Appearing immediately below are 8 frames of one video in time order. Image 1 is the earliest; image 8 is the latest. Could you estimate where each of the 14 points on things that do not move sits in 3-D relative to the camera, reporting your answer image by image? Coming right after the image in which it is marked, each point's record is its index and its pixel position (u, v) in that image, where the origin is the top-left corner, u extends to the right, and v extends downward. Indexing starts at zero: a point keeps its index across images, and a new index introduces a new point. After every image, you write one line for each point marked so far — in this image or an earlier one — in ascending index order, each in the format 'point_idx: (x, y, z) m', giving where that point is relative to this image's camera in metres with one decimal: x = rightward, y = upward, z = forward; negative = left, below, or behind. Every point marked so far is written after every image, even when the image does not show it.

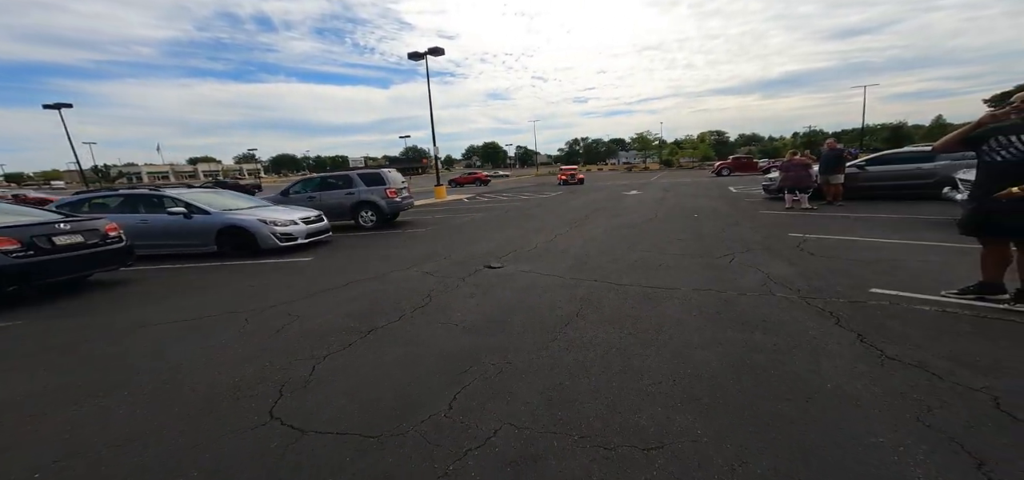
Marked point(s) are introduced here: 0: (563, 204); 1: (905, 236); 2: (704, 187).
0: (+2.3, +1.6, +16.7) m
1: (+6.2, +0.1, +6.1) m
2: (+9.6, +2.7, +19.3) m
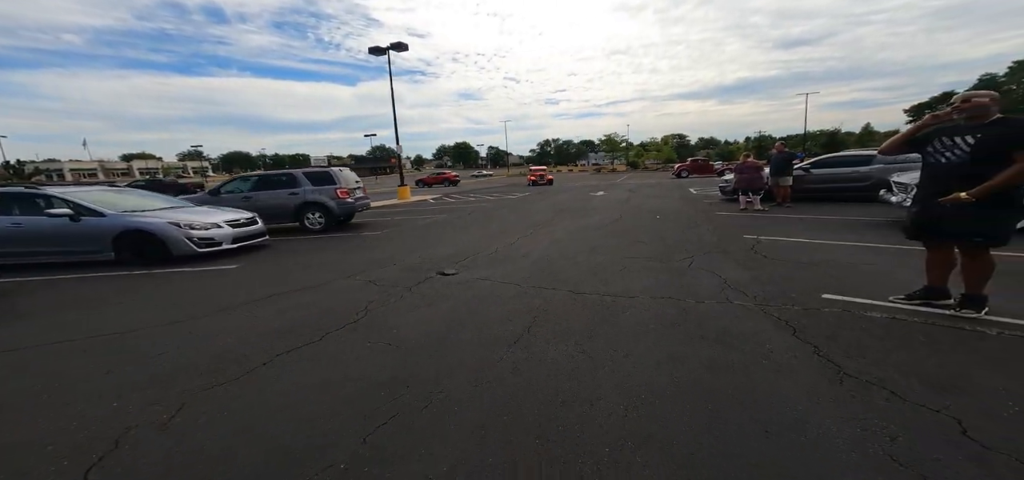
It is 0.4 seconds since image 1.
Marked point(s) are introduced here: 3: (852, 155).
0: (+0.8, +1.5, +16.5) m
1: (+5.6, +0.1, +6.2) m
2: (+8.0, +2.7, +19.7) m
3: (+8.6, +2.2, +9.9) m
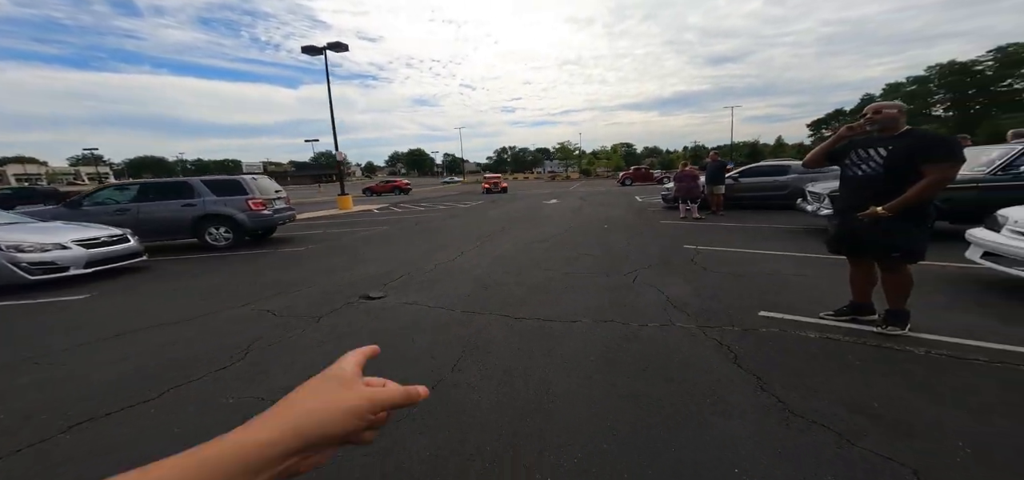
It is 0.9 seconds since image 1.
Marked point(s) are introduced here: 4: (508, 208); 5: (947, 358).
0: (-1.3, +1.1, +16.0) m
1: (+4.6, -0.1, +6.4) m
2: (+5.4, +2.3, +20.1) m
3: (+7.1, +2.0, +10.4) m
4: (-0.2, +1.5, +17.8) m
5: (+3.3, -0.9, +2.8) m
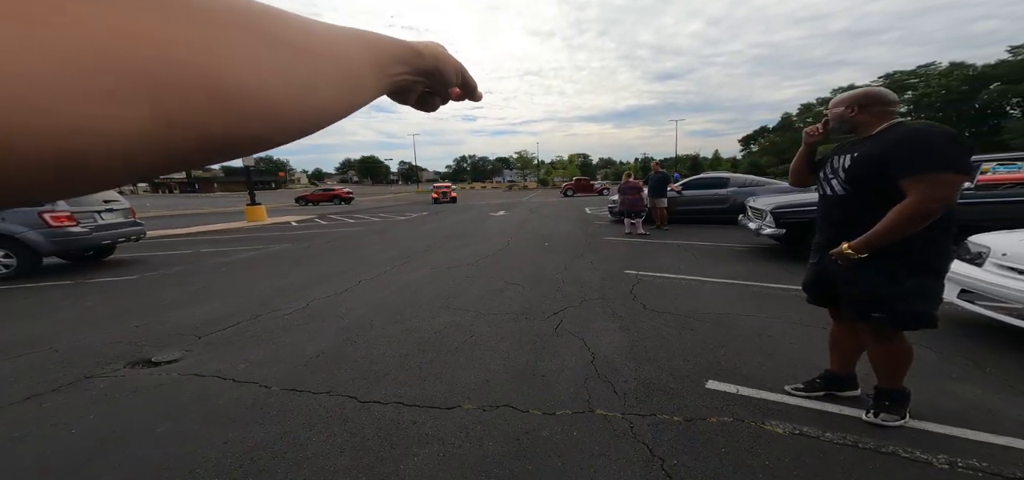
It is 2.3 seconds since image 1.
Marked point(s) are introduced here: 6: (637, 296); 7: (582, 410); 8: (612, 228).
0: (-3.7, +0.5, +14.5) m
1: (+3.2, -0.4, +5.6) m
2: (+2.5, +1.6, +19.3) m
3: (+5.3, +1.6, +9.9) m
4: (-2.8, +0.8, +16.4) m
5: (+2.3, -1.2, +1.9) m
6: (+1.5, -0.7, +4.7) m
7: (+0.5, -1.1, +2.5) m
8: (+2.9, +0.3, +10.8) m
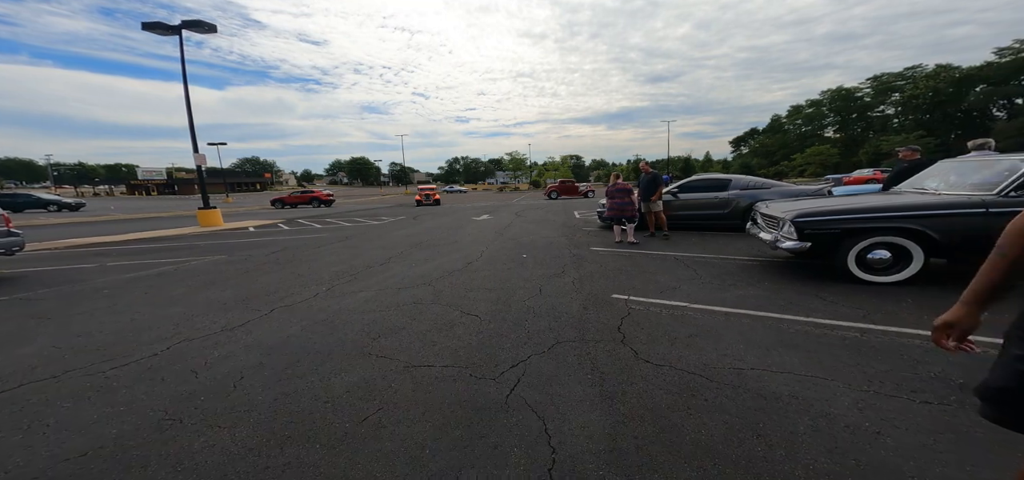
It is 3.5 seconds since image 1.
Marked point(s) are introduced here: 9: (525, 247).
0: (-4.4, +0.3, +13.2) m
1: (+2.7, -0.6, +4.4) m
2: (+1.7, +1.4, +18.1) m
3: (+4.7, +1.4, +8.8) m
4: (-3.5, +0.6, +15.2) m
5: (+1.8, -1.3, +0.7) m
6: (+1.0, -0.9, +3.5) m
7: (0.0, -1.3, +1.3) m
8: (+2.2, +0.1, +9.7) m
9: (+0.3, -0.2, +8.8) m
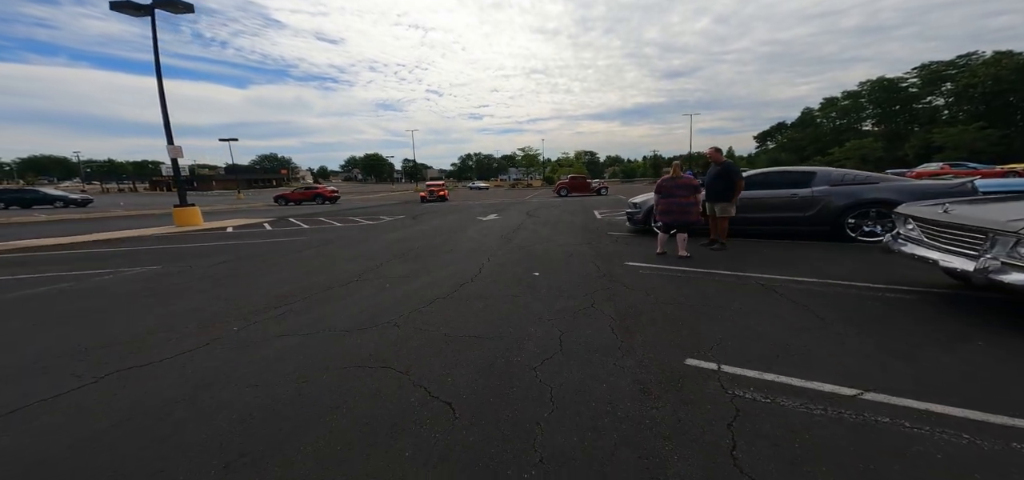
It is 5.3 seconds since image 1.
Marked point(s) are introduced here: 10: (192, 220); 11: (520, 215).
0: (-4.1, +0.2, +11.4) m
1: (+2.7, -0.8, +2.4) m
2: (+2.3, +1.3, +16.1) m
3: (+4.9, +1.2, +6.6) m
4: (-3.1, +0.5, +13.3) m
5: (+1.7, -1.5, -1.3) m
6: (+1.0, -1.1, +1.5) m
7: (-0.1, -1.5, -0.6) m
8: (+2.5, 0.0, +7.6) m
9: (+0.5, -0.3, +6.9) m
10: (-10.9, +0.7, +13.0) m
11: (+0.3, +1.0, +15.0) m
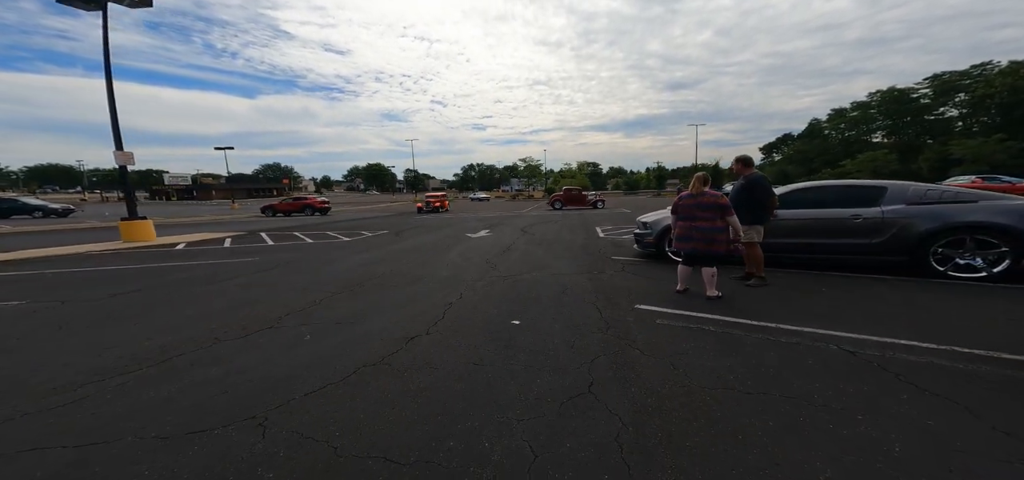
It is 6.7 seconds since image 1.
0: (-4.3, -0.4, +10.0) m
1: (+2.4, -1.2, +0.8) m
2: (+2.0, +0.6, +14.6) m
3: (+4.5, +0.7, +5.1) m
4: (-3.4, -0.1, +11.8) m
5: (+1.3, -1.8, -2.9) m
6: (+0.7, -1.4, 0.0) m
7: (-0.5, -1.7, -2.2) m
8: (+2.1, -0.5, +6.1) m
9: (+0.2, -0.8, +5.4) m
10: (-11.2, +0.1, +11.5) m
11: (+0.1, +0.3, +13.5) m
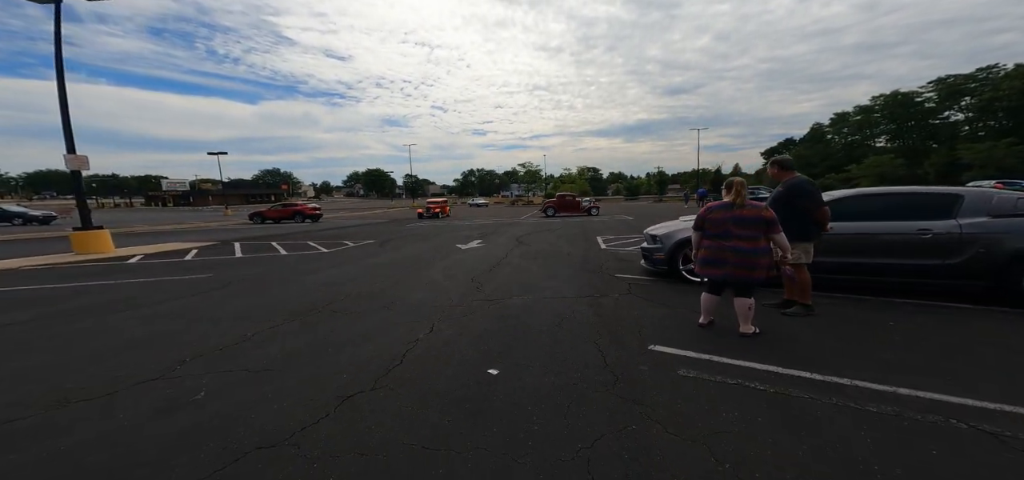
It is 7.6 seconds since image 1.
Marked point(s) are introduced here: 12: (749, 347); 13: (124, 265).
0: (-4.6, -0.7, +8.9) m
1: (+2.2, -1.3, -0.3) m
2: (+1.8, +0.2, +13.6) m
3: (+4.3, +0.5, +4.1) m
4: (-3.6, -0.4, +10.8) m
5: (+1.1, -1.9, -4.0) m
6: (+0.5, -1.5, -1.1) m
7: (-0.7, -1.9, -3.2) m
8: (+1.9, -0.7, +5.0) m
9: (0.0, -1.0, +4.3) m
10: (-11.4, -0.2, +10.5) m
11: (-0.1, 0.0, +12.5) m
12: (+2.1, -1.0, +3.3) m
13: (-9.5, -0.5, +9.2) m
